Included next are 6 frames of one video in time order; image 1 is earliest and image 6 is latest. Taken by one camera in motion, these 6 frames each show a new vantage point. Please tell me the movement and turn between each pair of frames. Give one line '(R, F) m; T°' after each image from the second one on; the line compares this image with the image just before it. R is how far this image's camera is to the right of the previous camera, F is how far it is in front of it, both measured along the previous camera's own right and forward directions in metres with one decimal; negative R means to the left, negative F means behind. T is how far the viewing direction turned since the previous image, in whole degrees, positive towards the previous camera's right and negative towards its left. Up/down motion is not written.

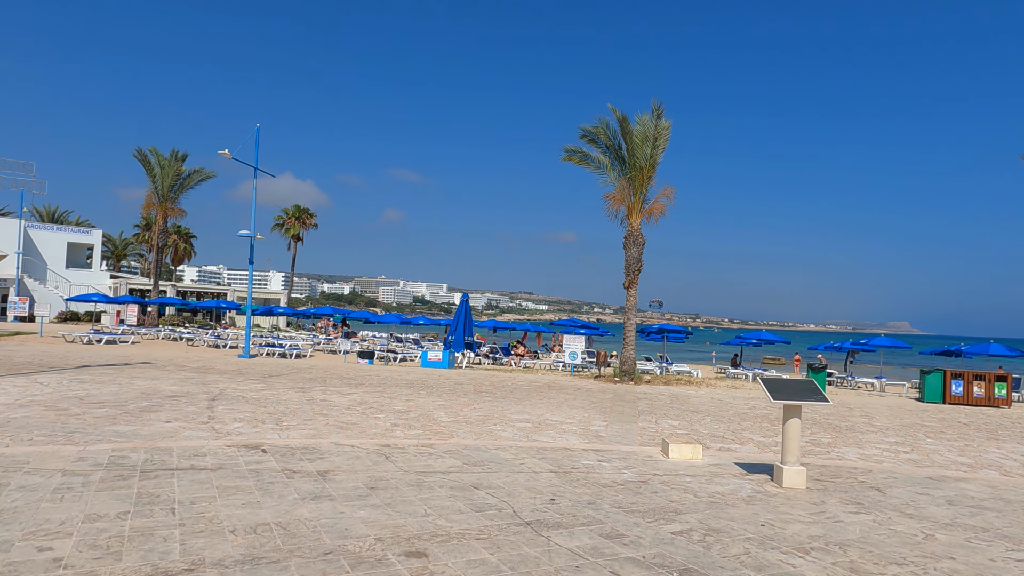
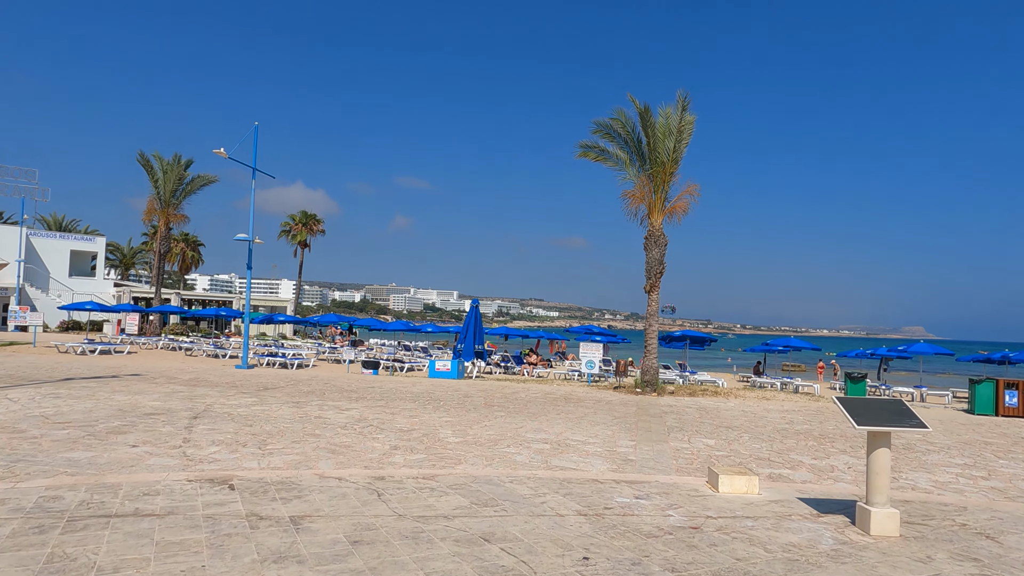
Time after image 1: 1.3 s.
(-0.1, +1.2) m; -1°
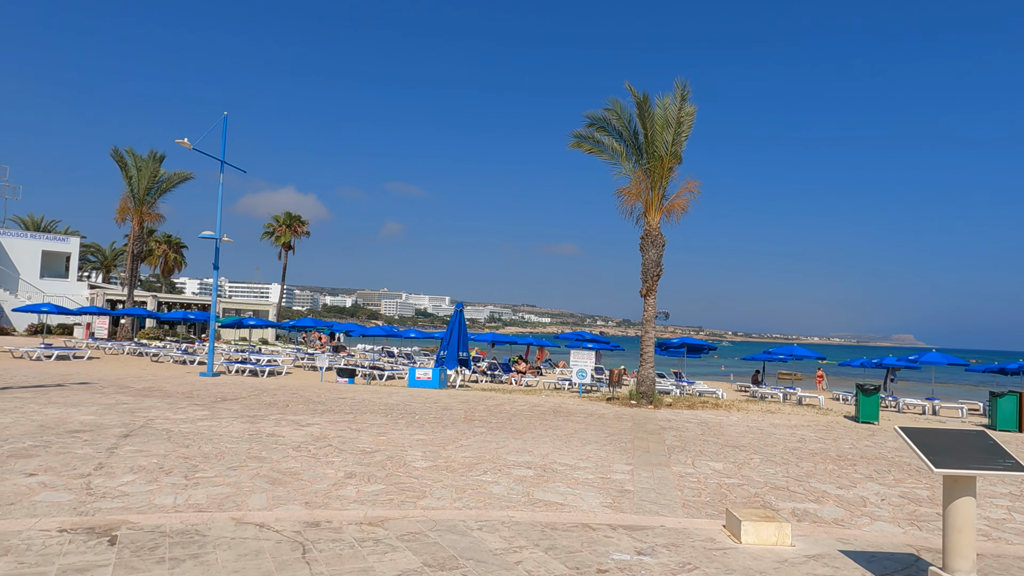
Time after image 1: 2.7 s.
(+0.2, +1.3) m; +1°
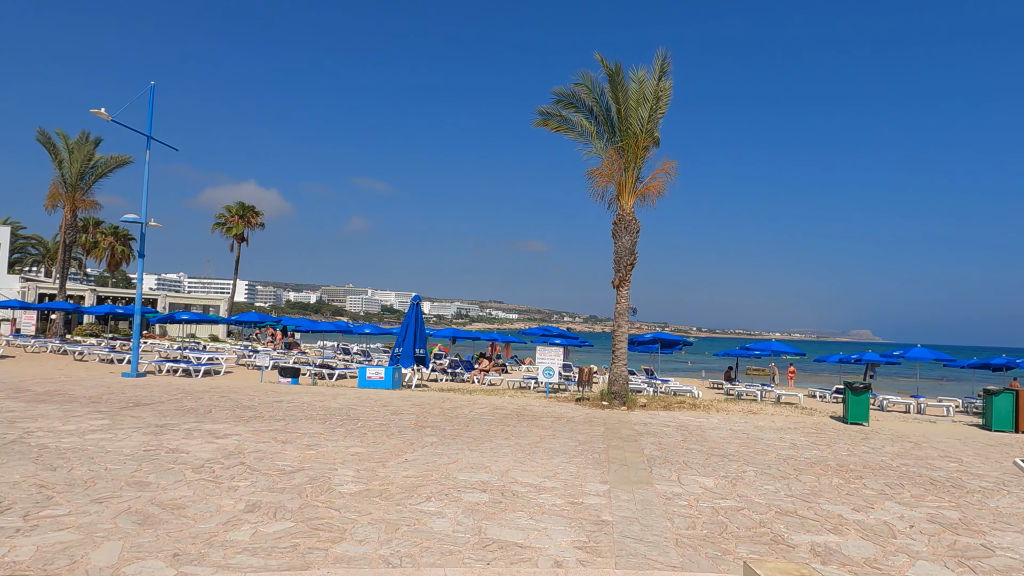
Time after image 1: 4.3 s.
(+0.2, +1.5) m; +3°
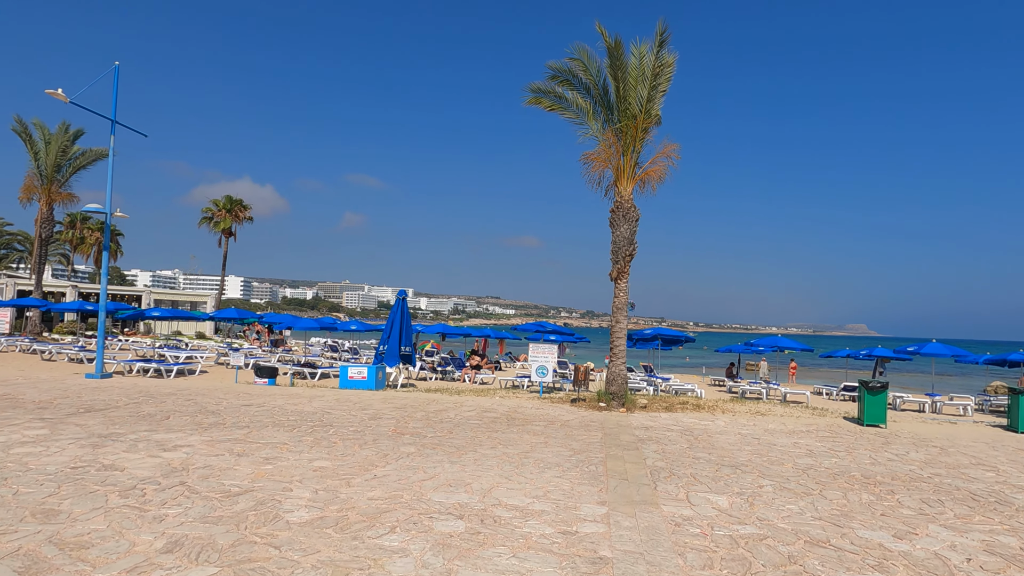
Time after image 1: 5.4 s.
(+0.1, +1.0) m; 0°
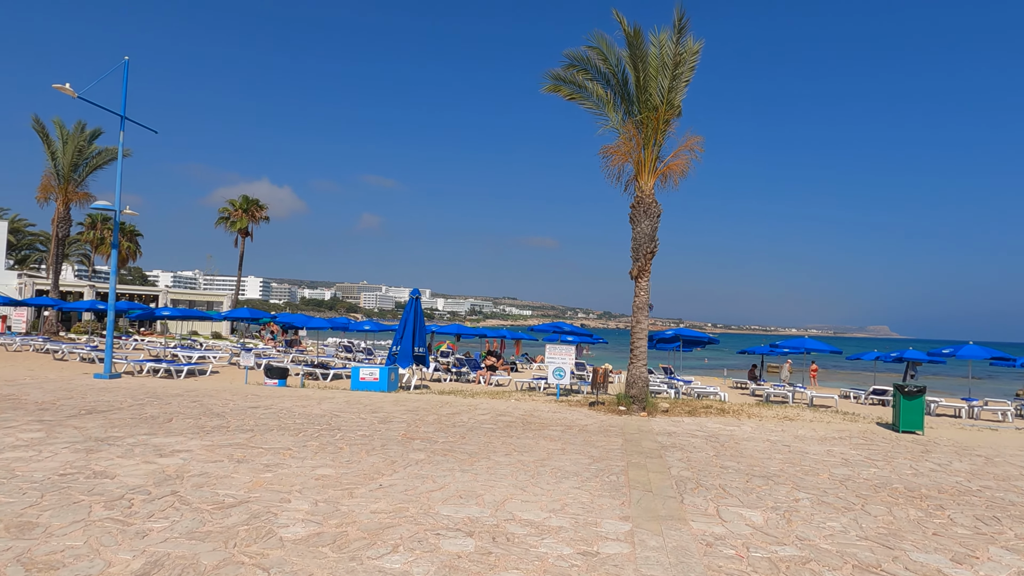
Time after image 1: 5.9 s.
(0.0, +0.5) m; -1°
